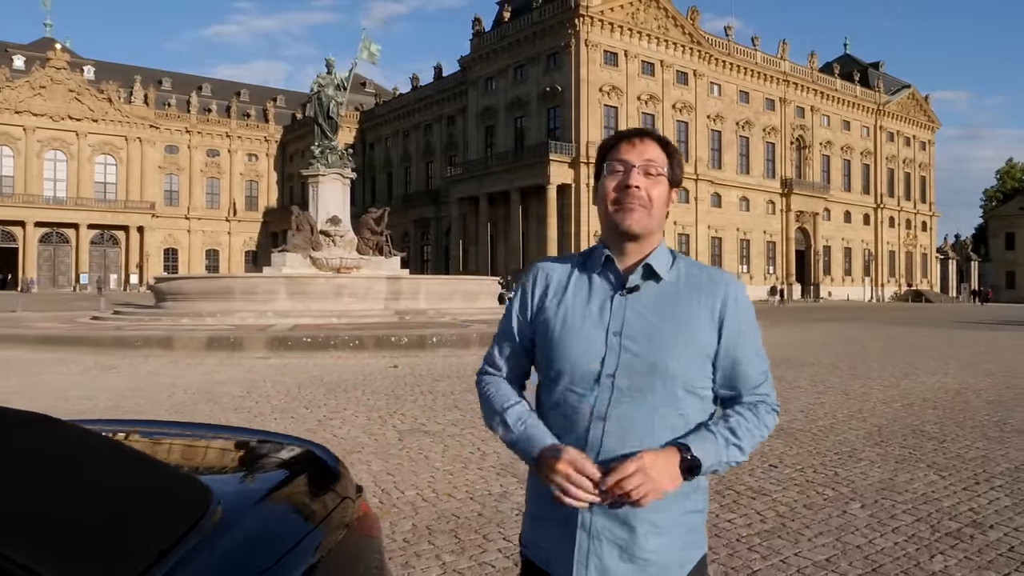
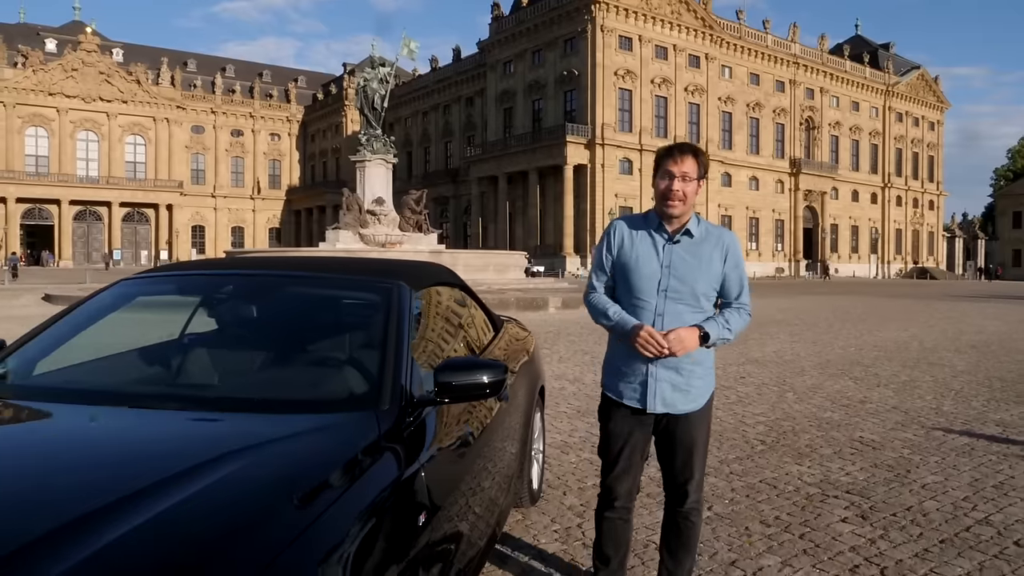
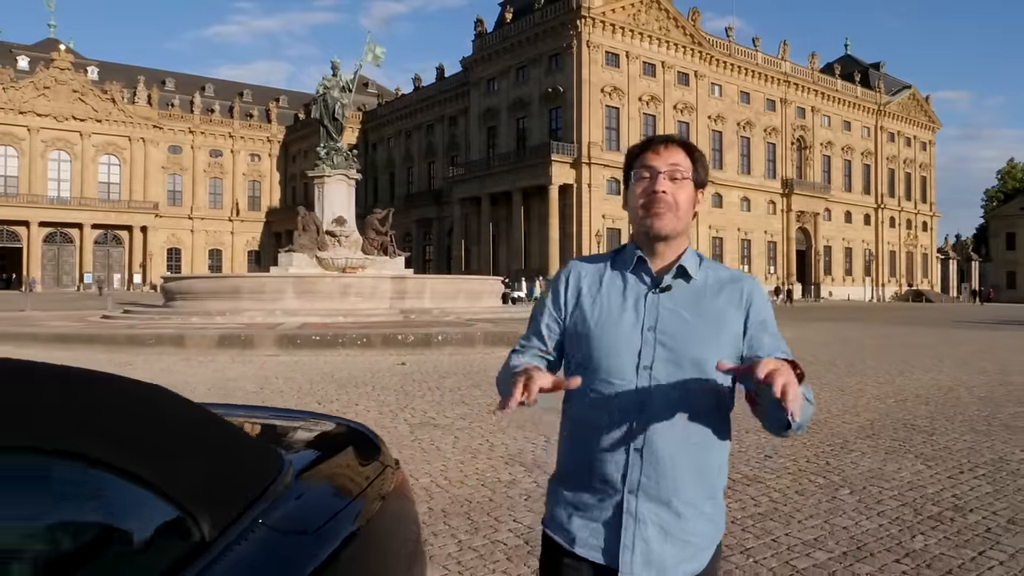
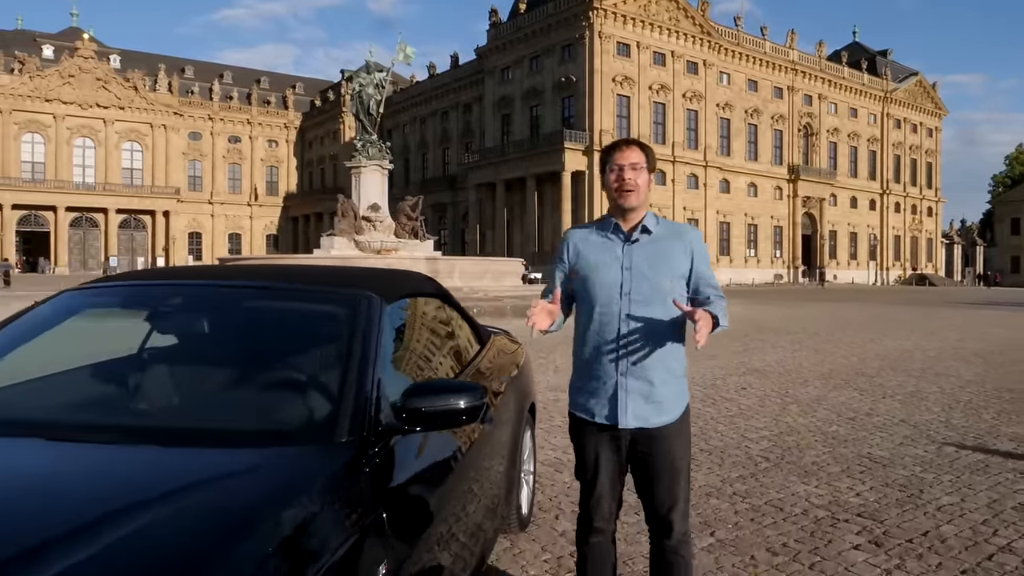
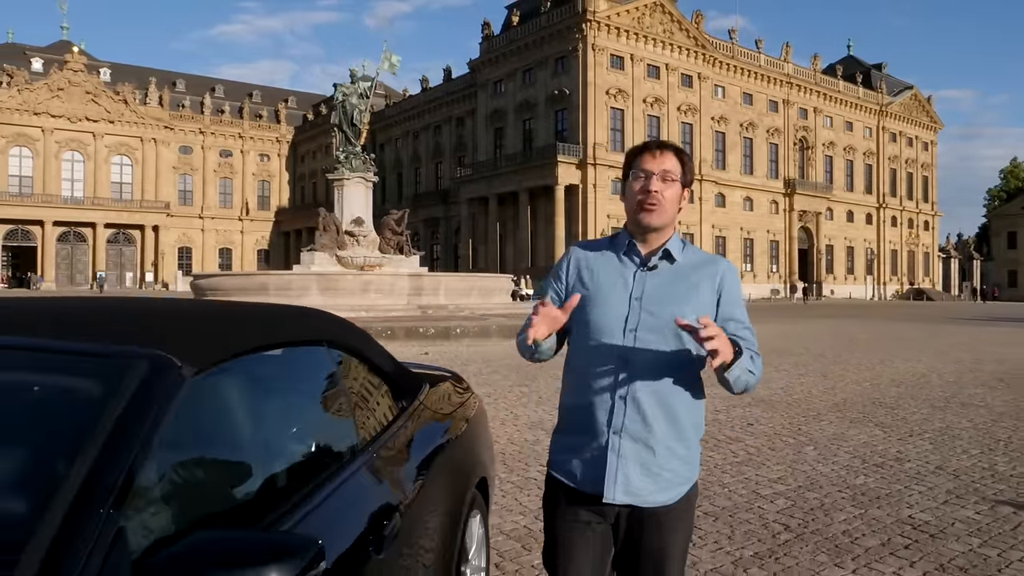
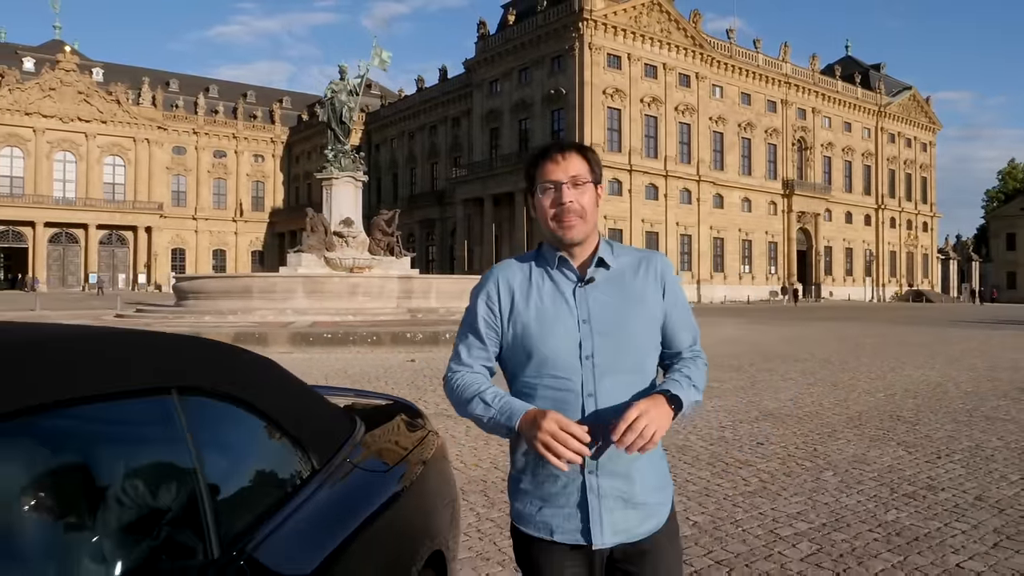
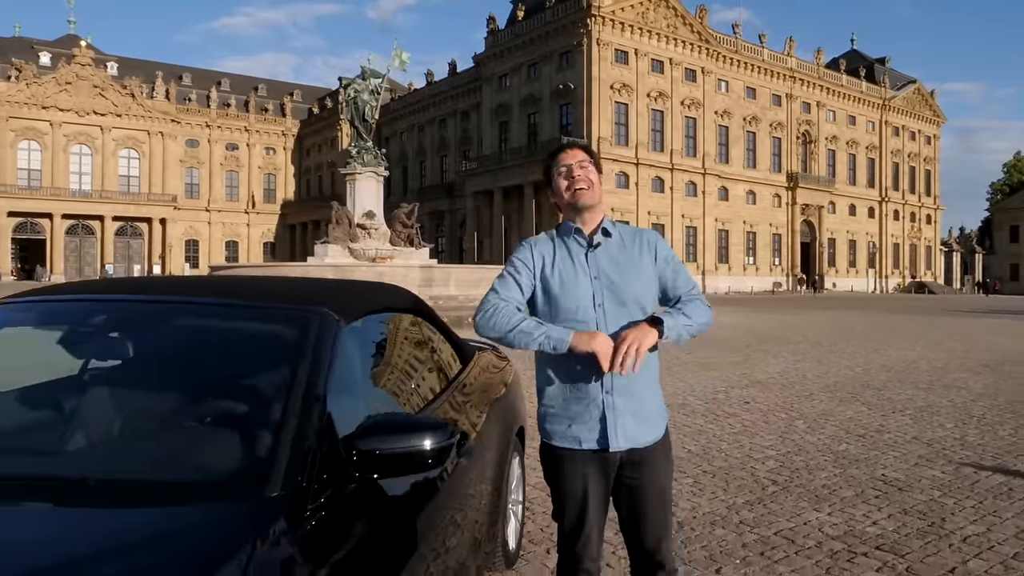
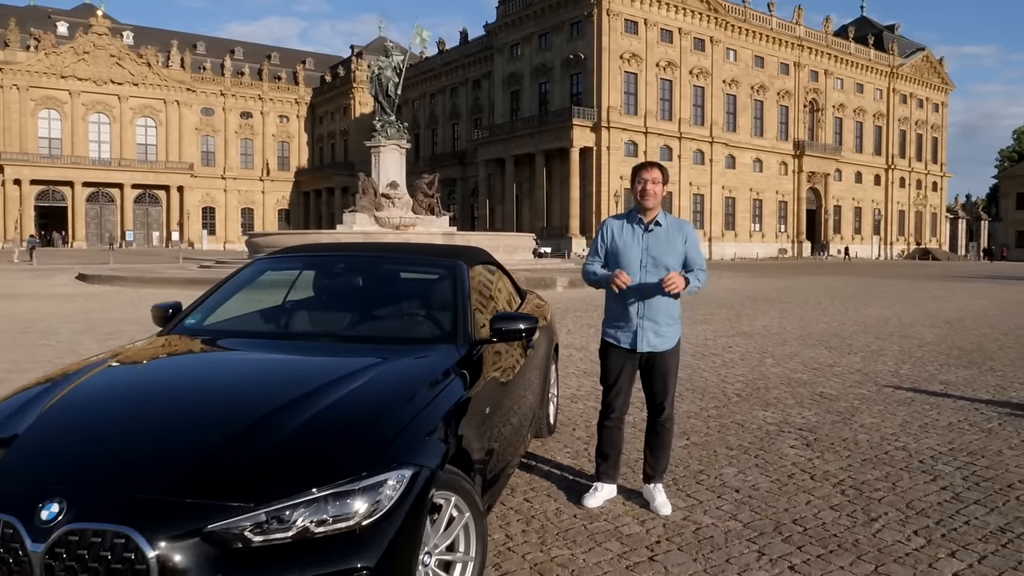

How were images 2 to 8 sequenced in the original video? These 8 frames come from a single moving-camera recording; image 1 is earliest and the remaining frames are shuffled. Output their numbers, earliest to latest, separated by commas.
3, 6, 5, 7, 4, 2, 8
